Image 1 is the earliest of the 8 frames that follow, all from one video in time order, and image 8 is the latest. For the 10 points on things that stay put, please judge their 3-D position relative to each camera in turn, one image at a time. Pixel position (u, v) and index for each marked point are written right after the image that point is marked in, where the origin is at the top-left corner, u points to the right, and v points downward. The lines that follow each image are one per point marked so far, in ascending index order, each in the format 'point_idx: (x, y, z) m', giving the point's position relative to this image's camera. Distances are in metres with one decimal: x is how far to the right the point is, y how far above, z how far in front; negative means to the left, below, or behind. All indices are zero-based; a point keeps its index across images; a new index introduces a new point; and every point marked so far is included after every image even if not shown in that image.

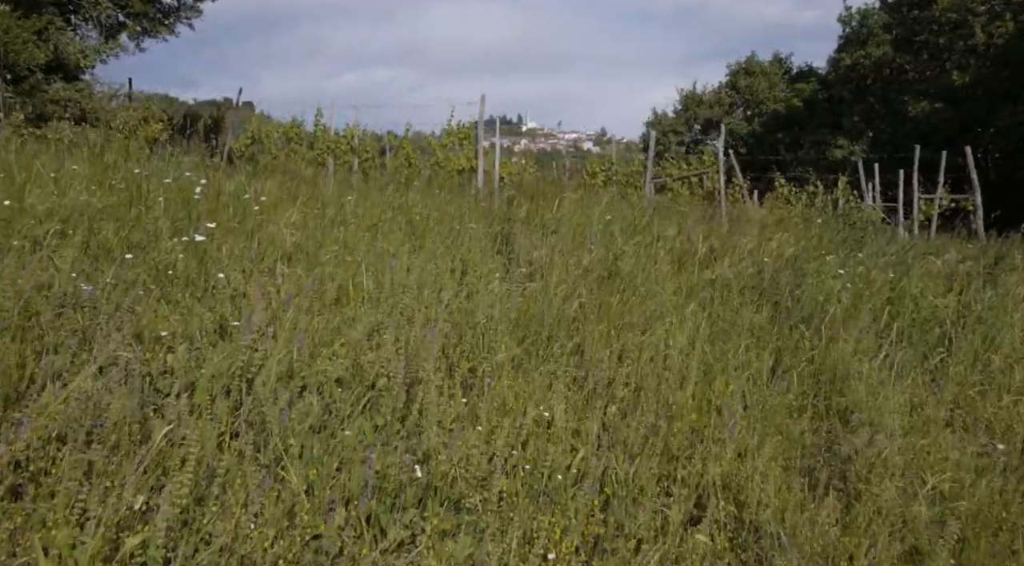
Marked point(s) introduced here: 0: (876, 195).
0: (+7.4, +1.8, +18.1) m
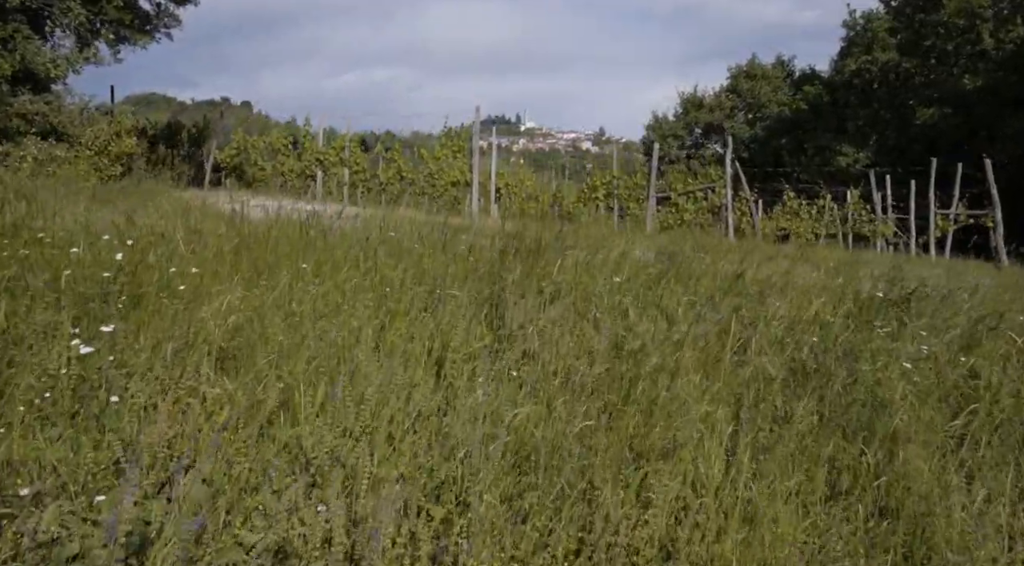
0: (+7.4, +1.5, +17.4) m
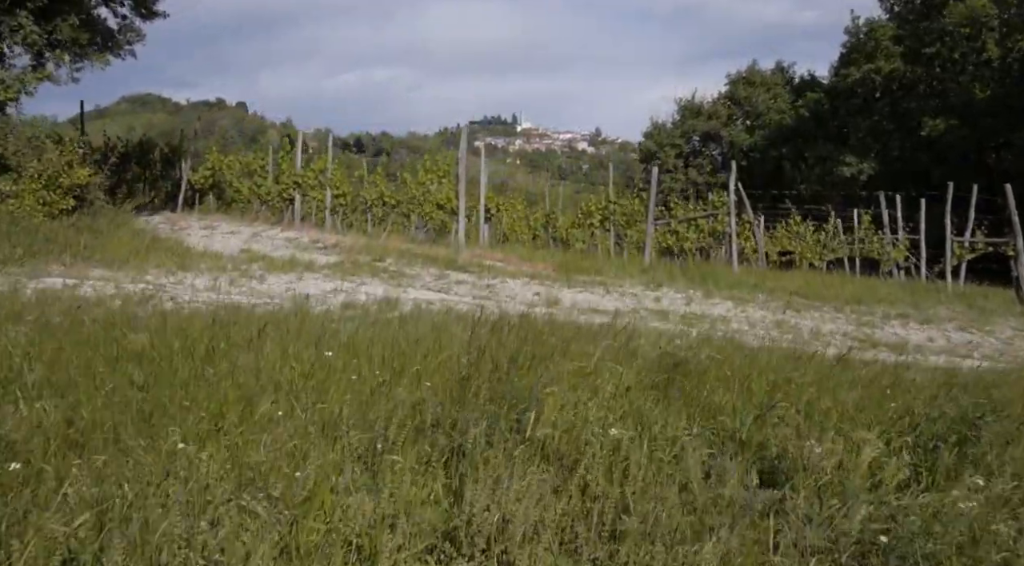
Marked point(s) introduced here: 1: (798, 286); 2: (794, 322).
0: (+7.2, +1.0, +16.5) m
1: (+3.9, -0.1, +12.2) m
2: (+3.1, -0.4, +9.7) m
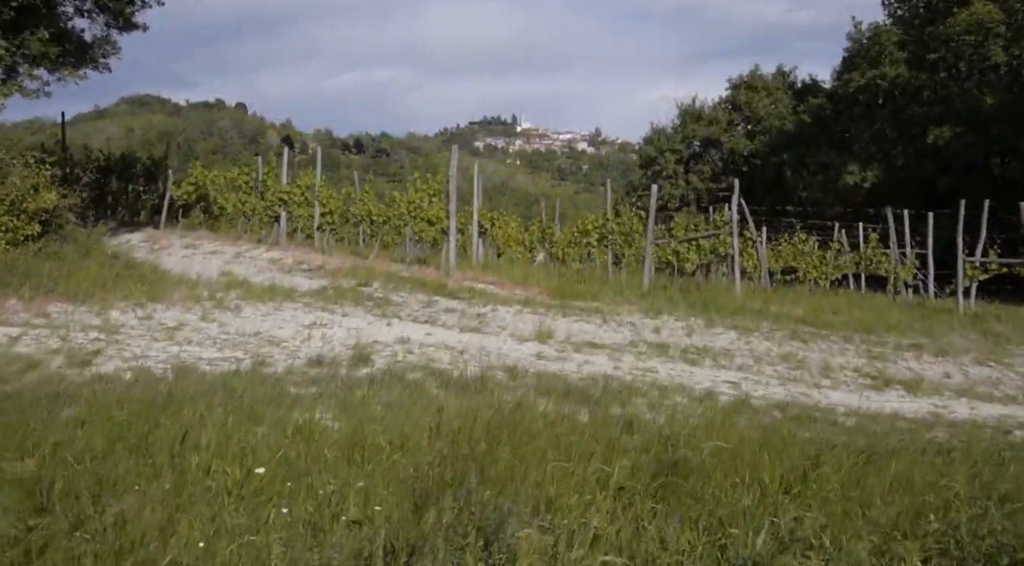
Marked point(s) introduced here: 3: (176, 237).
0: (+7.1, +0.7, +16.0) m
1: (+3.8, -0.4, +11.6) m
2: (+3.0, -0.8, +9.2) m
3: (-5.4, +0.7, +14.3) m
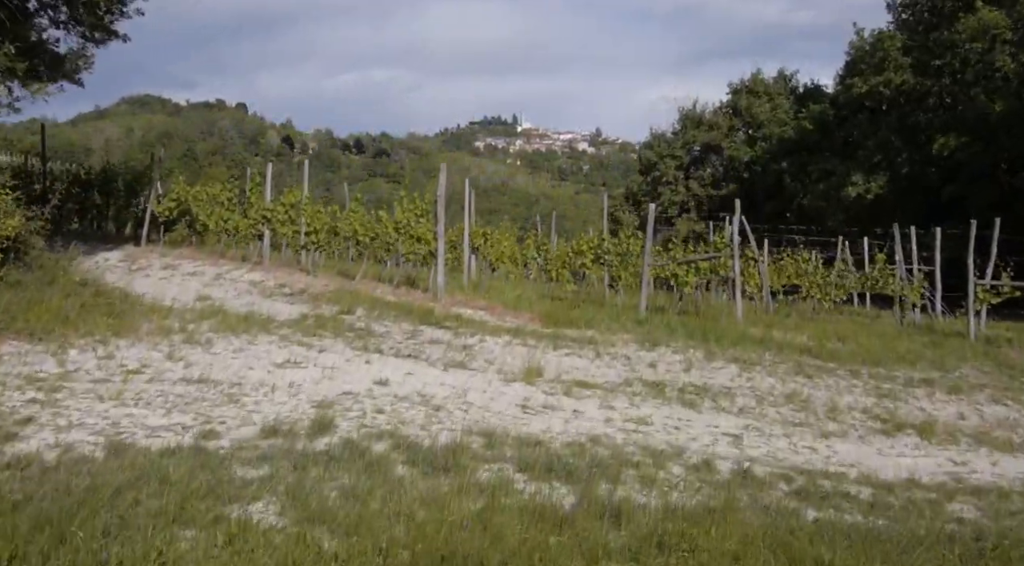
0: (+7.0, +0.3, +15.5) m
1: (+3.7, -0.7, +11.1) m
2: (+2.9, -1.1, +8.6) m
3: (-5.5, +0.4, +13.8) m
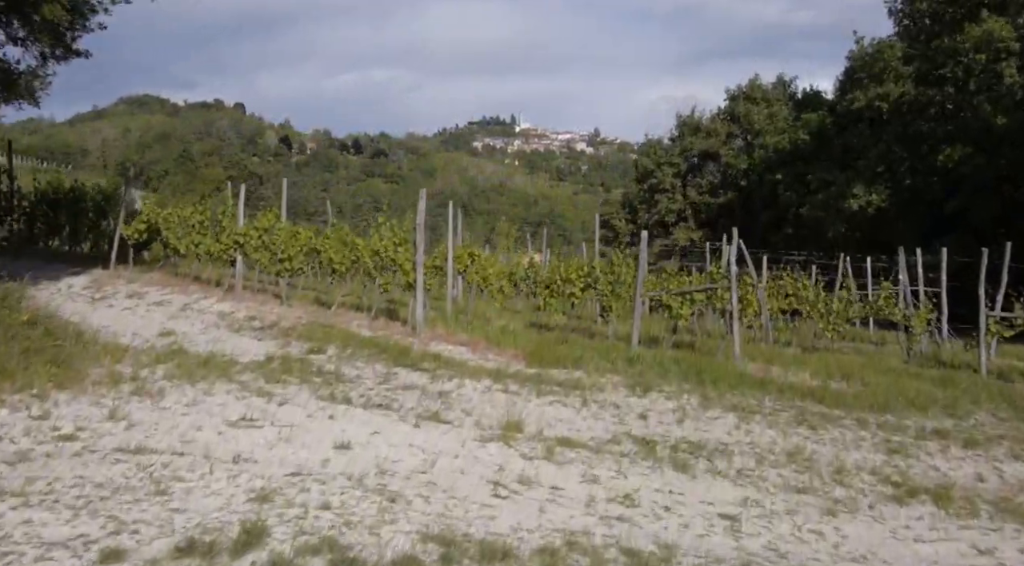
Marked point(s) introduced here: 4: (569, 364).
0: (+6.8, -0.1, +14.8) m
1: (+3.5, -1.2, +10.4) m
2: (+2.7, -1.5, +7.9) m
3: (-5.7, 0.0, +13.1) m
4: (+0.6, -0.9, +10.2) m
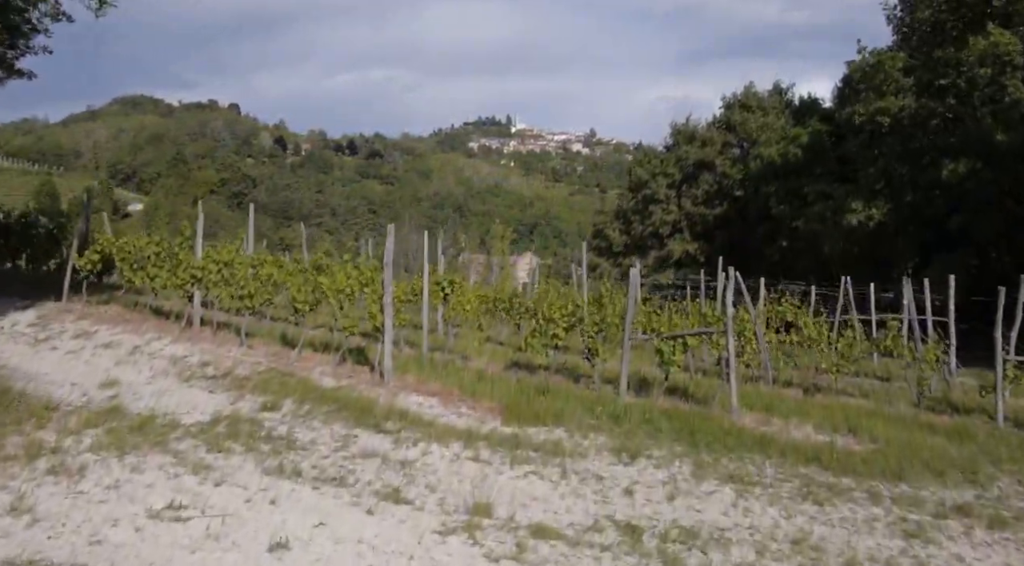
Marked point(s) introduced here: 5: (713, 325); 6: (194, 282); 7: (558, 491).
0: (+6.5, -0.6, +13.9) m
1: (+3.2, -1.7, +9.5) m
2: (+2.4, -2.0, +7.0) m
3: (-6.0, -0.5, +12.1) m
4: (+0.4, -1.4, +9.3) m
5: (+2.7, -0.6, +11.9) m
6: (-4.3, 0.0, +12.1) m
7: (+0.4, -1.7, +7.5) m
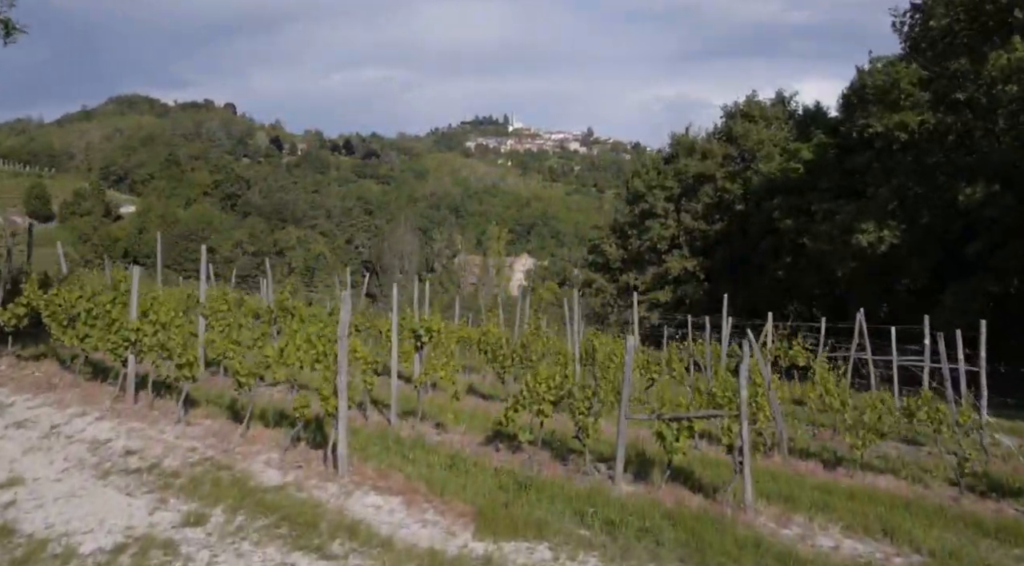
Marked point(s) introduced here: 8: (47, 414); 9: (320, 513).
0: (+6.2, -1.3, +12.4) m
1: (+3.0, -2.4, +8.0) m
2: (+2.2, -2.7, +5.5) m
3: (-6.2, -1.3, +10.6) m
4: (+0.1, -2.2, +7.7) m
5: (+2.4, -1.4, +10.4) m
6: (-4.5, -0.7, +10.6) m
7: (+0.2, -2.5, +6.0) m
8: (-5.2, -1.5, +10.0) m
9: (-1.7, -2.0, +7.8) m
